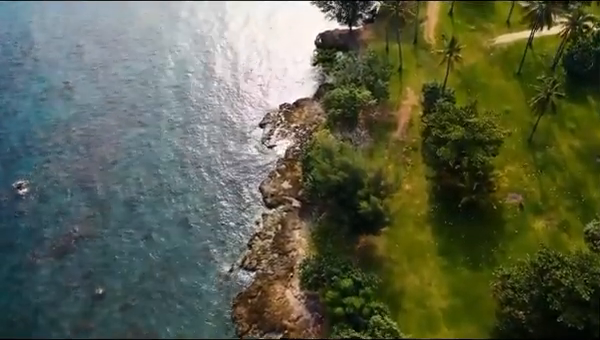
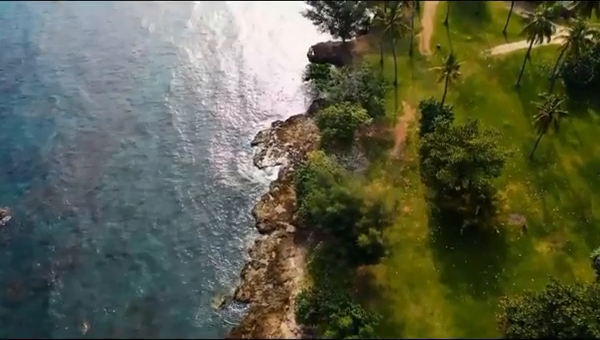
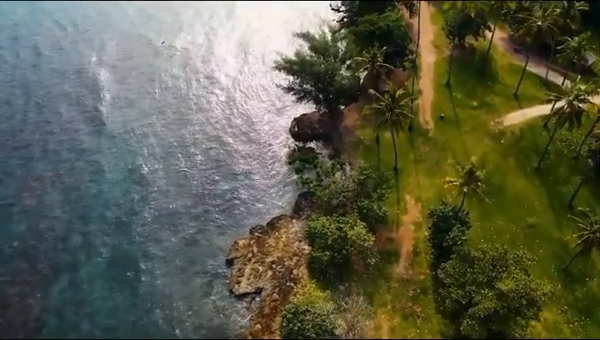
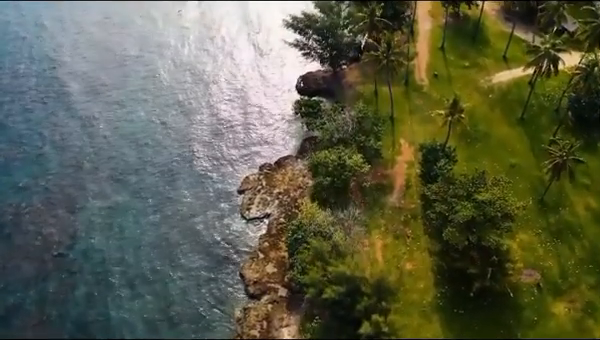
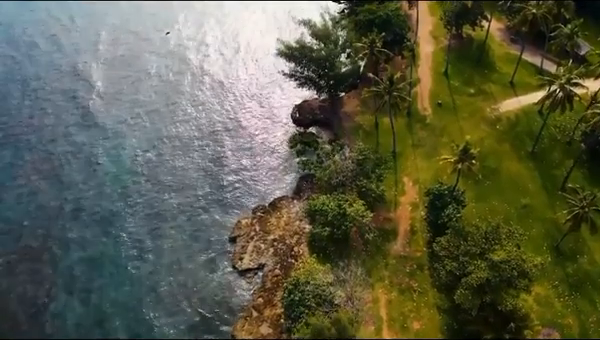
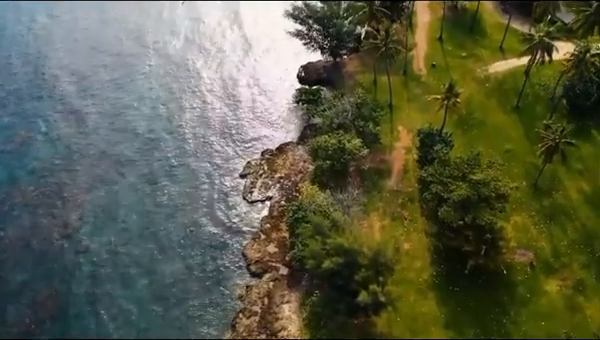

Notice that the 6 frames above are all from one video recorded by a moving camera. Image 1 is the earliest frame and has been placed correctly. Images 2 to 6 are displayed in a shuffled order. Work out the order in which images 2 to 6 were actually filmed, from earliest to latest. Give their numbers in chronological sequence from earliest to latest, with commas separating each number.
2, 6, 4, 5, 3
